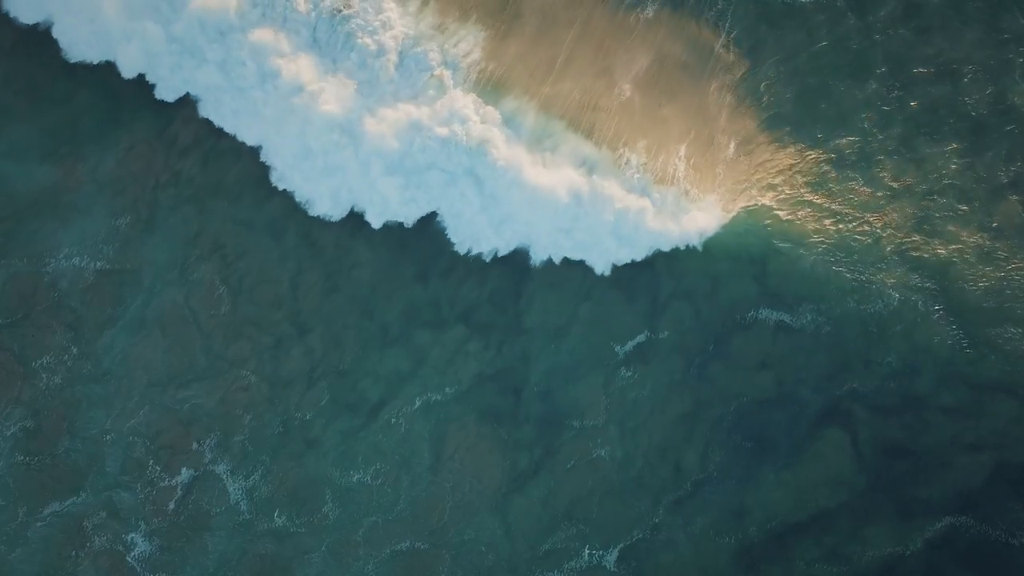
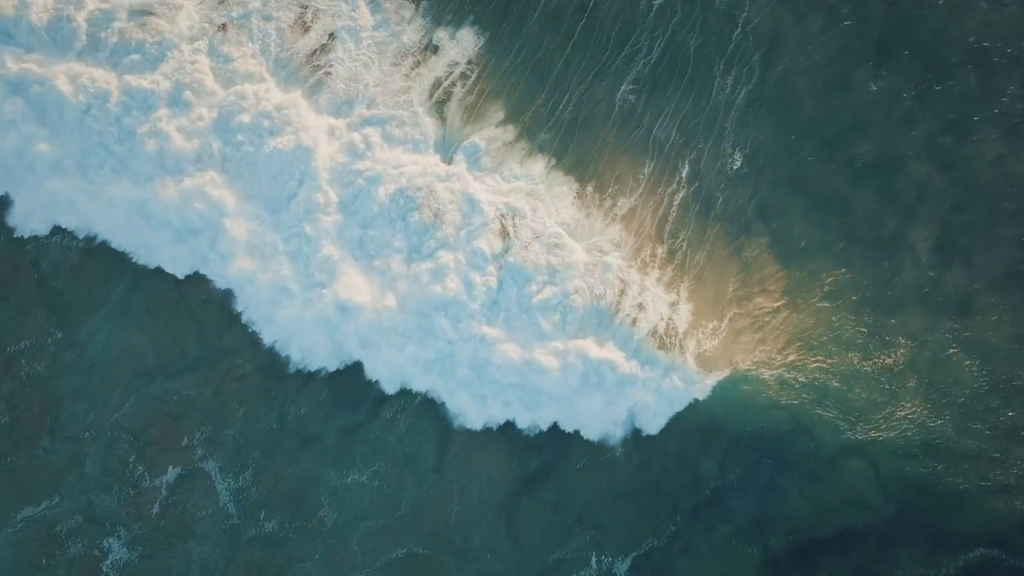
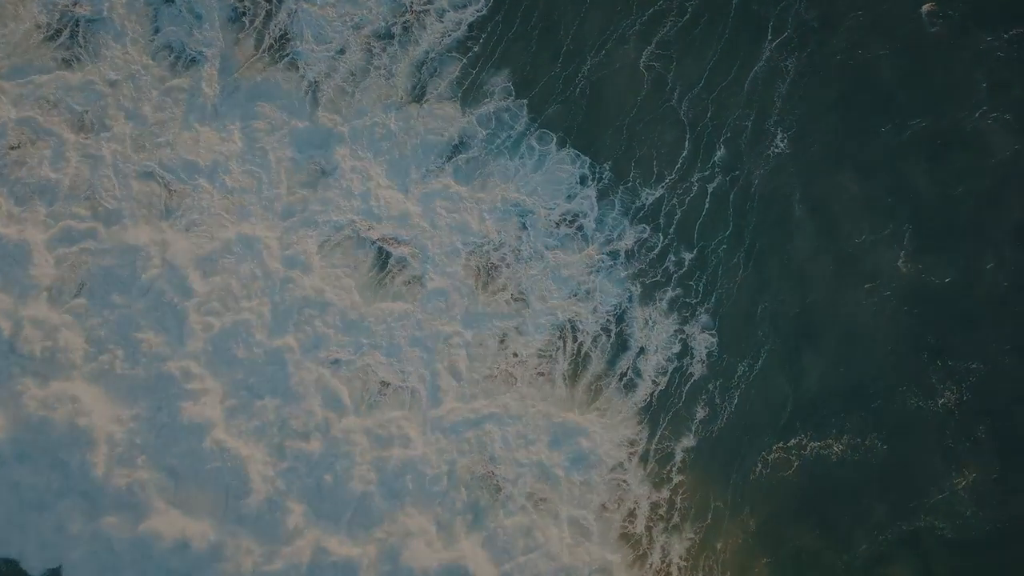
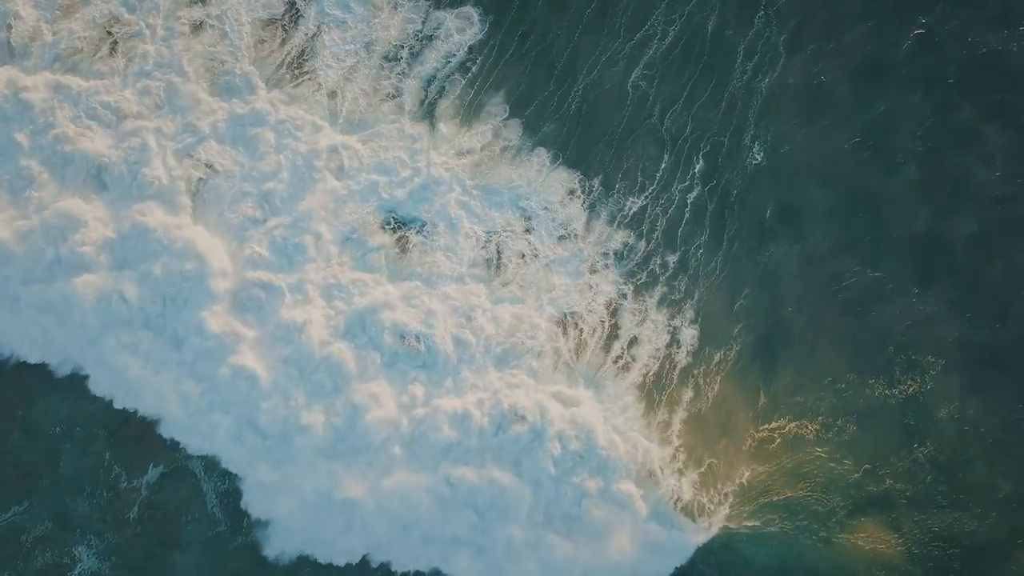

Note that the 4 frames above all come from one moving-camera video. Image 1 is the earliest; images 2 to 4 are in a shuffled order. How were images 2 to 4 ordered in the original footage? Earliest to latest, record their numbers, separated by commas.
2, 4, 3
